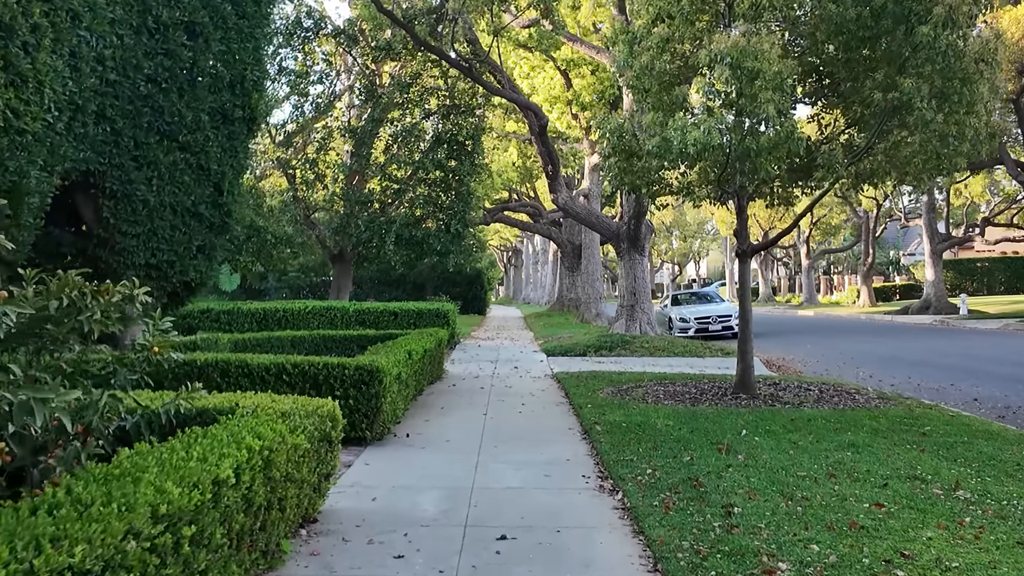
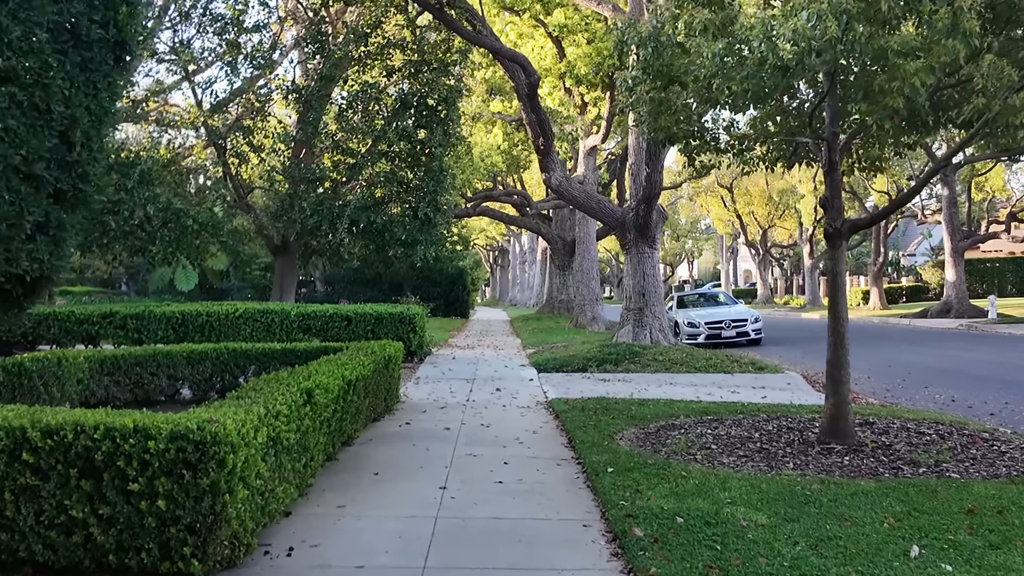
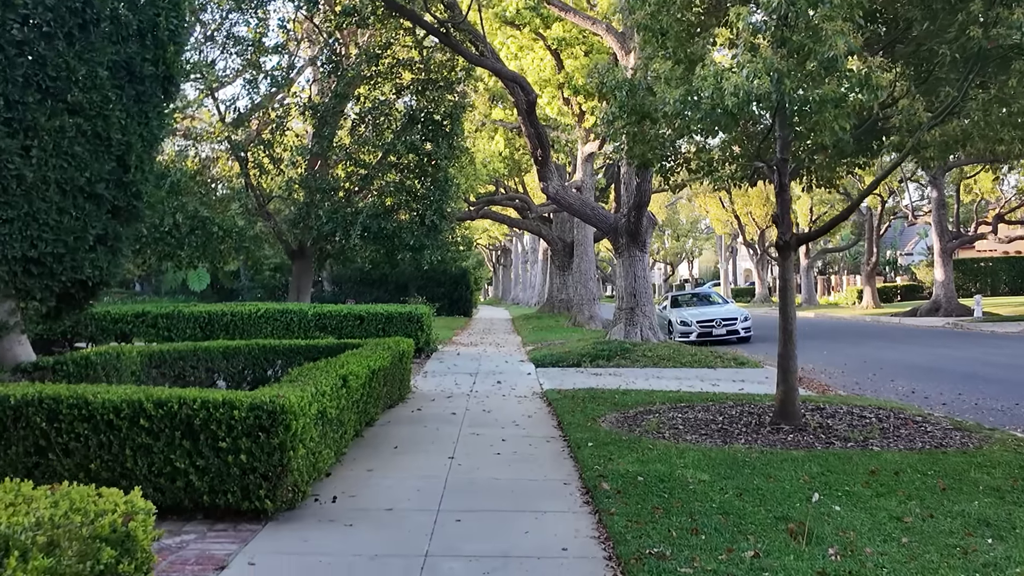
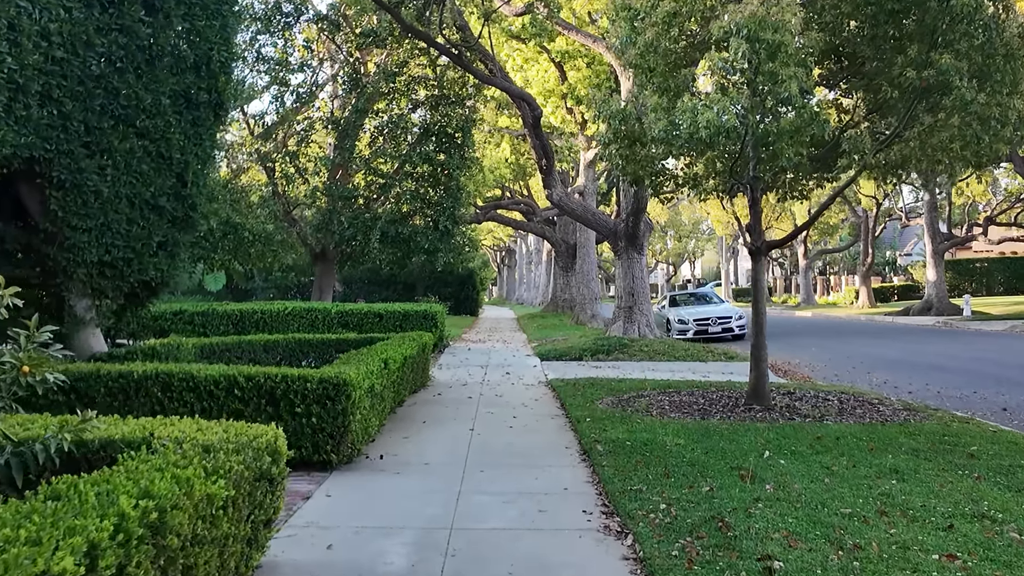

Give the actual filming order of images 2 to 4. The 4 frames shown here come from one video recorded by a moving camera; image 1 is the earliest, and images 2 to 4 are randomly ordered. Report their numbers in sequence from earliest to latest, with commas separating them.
4, 3, 2
